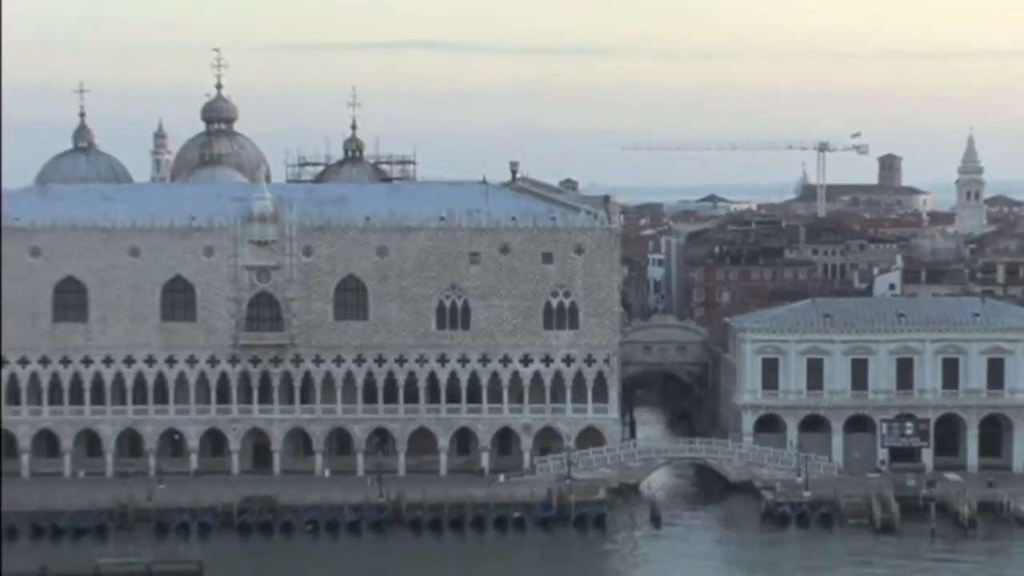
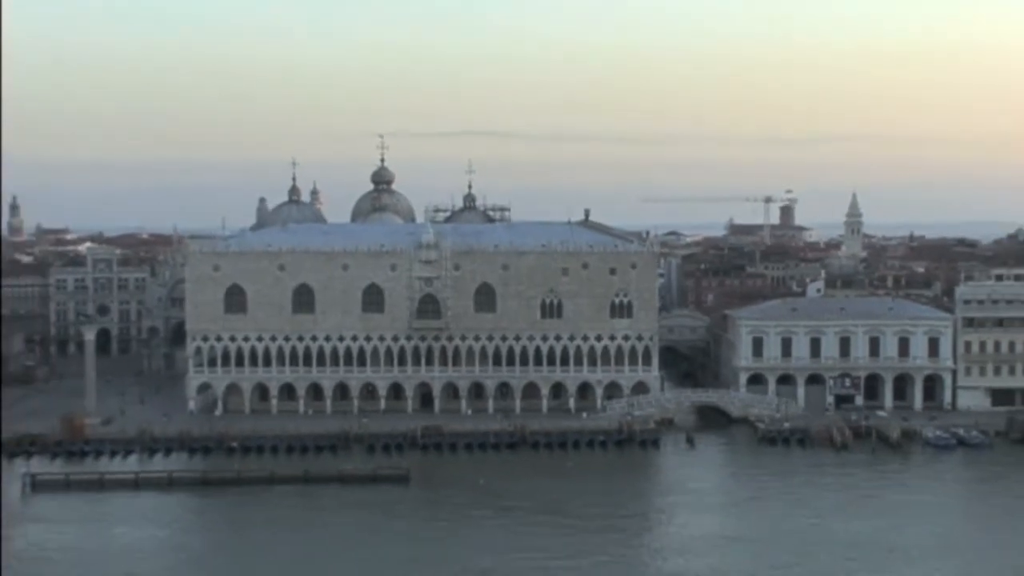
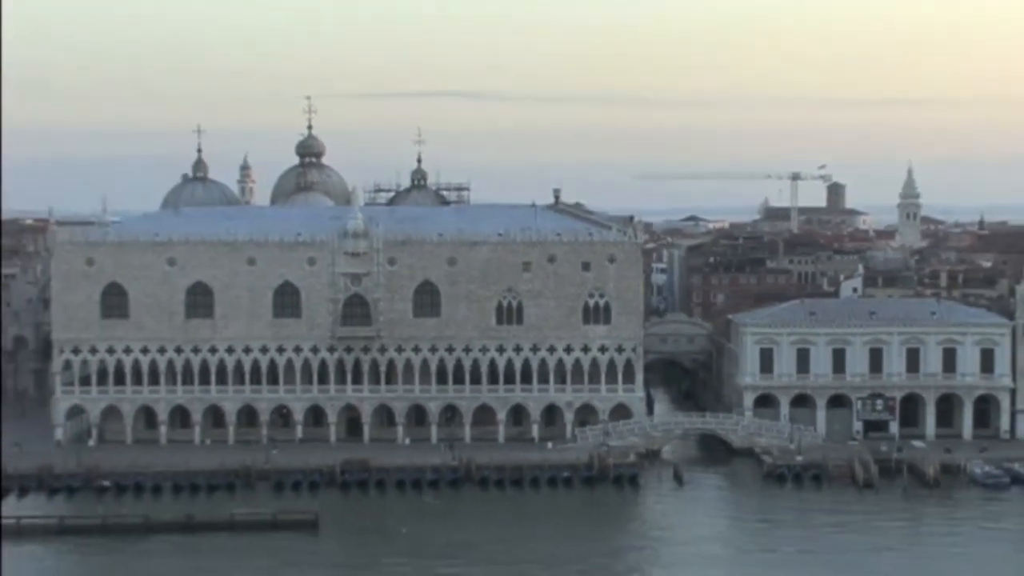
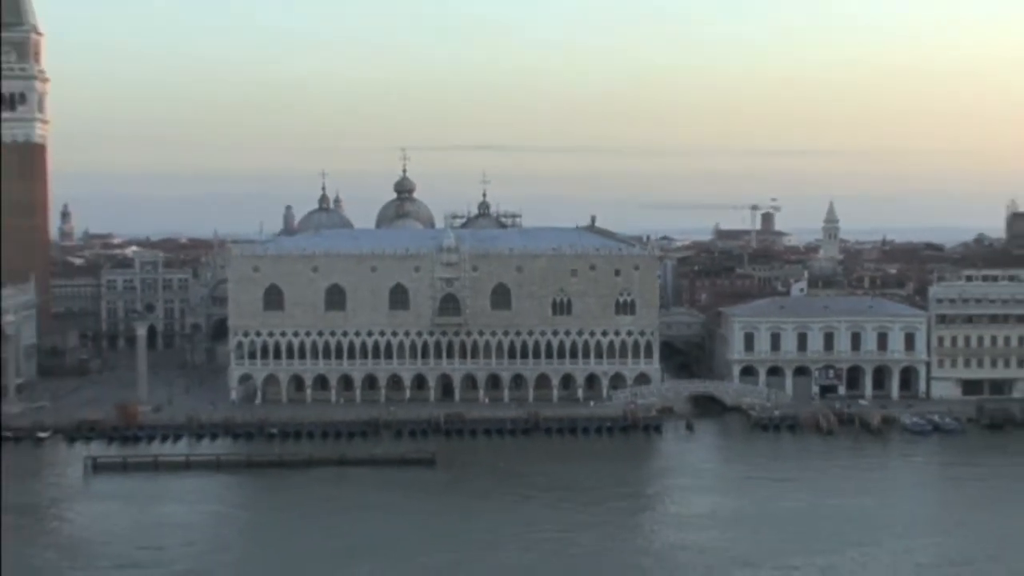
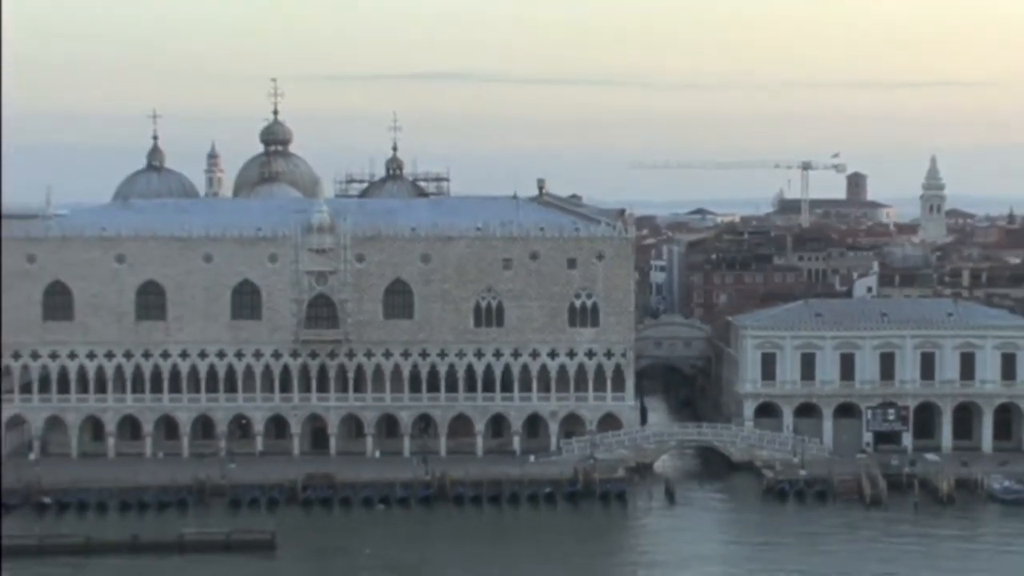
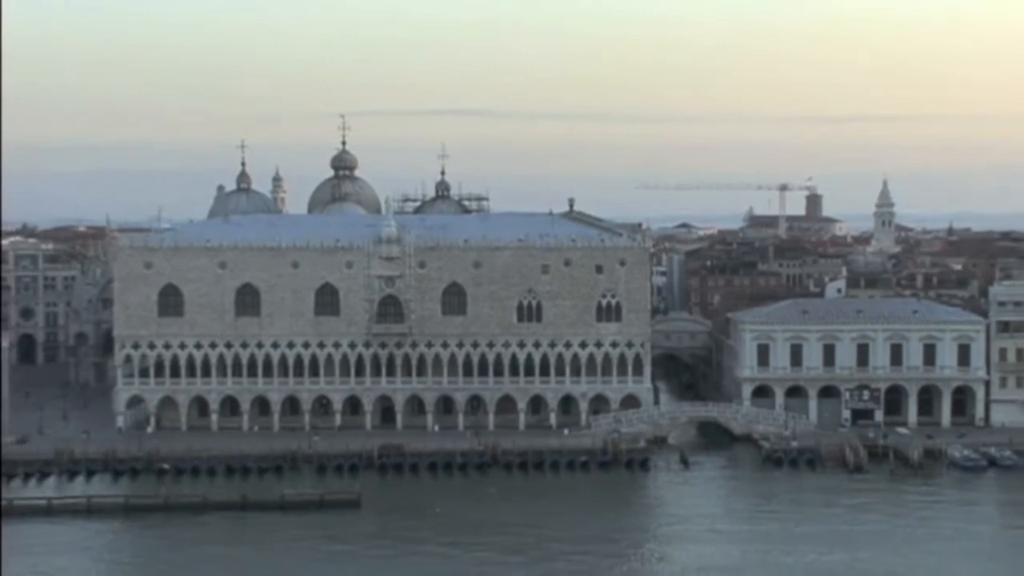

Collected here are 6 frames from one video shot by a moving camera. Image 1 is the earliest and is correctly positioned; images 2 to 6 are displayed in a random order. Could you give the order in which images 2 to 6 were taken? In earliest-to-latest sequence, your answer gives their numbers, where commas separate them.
5, 3, 6, 2, 4
